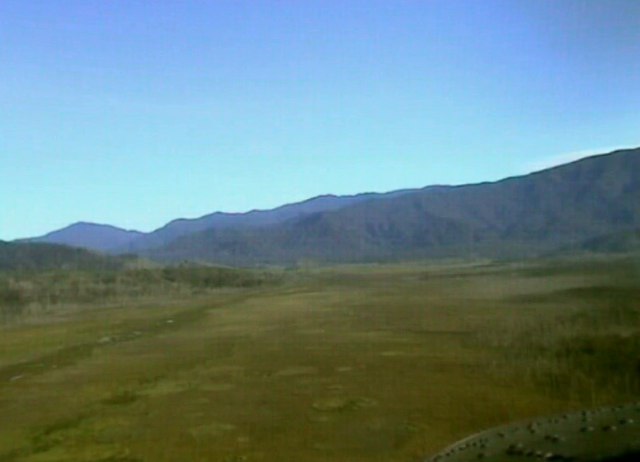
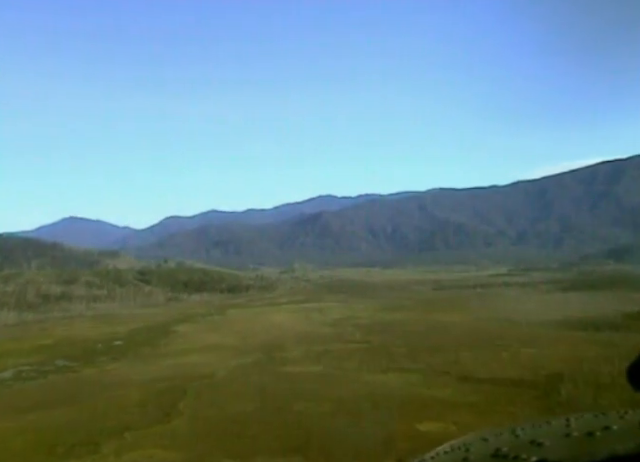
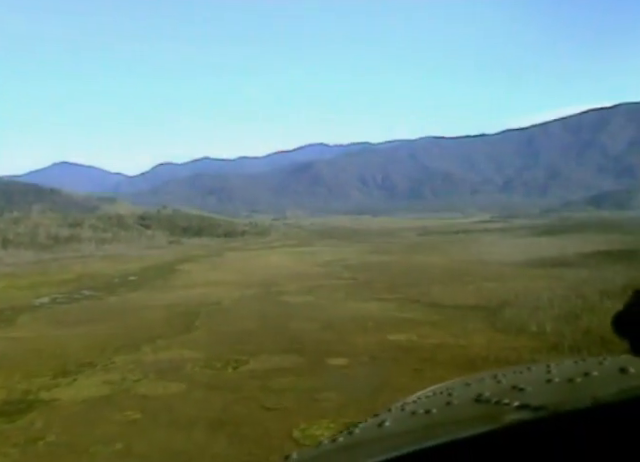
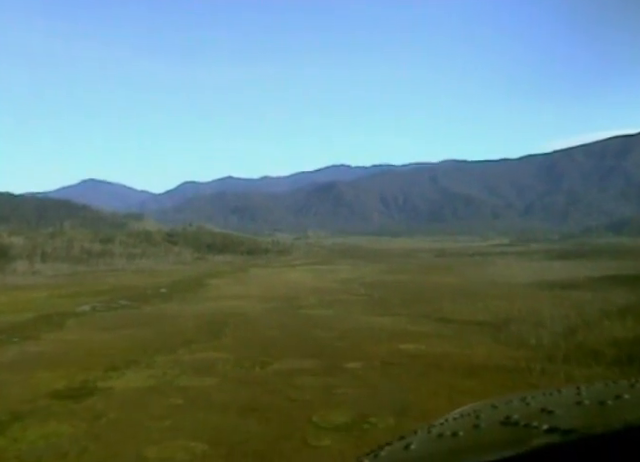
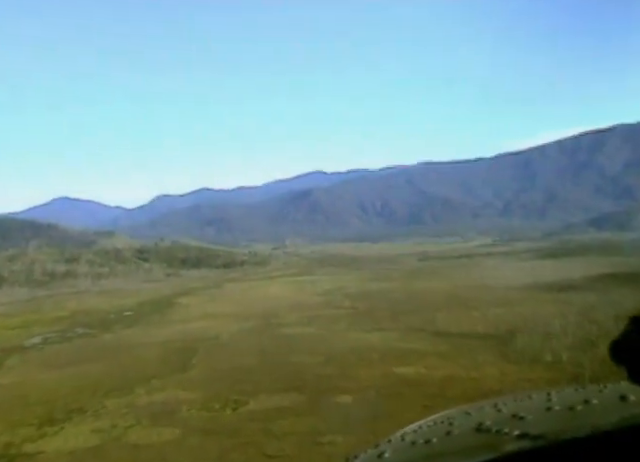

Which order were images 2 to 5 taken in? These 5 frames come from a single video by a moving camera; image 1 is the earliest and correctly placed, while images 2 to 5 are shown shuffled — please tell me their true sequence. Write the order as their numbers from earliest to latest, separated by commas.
4, 3, 5, 2
